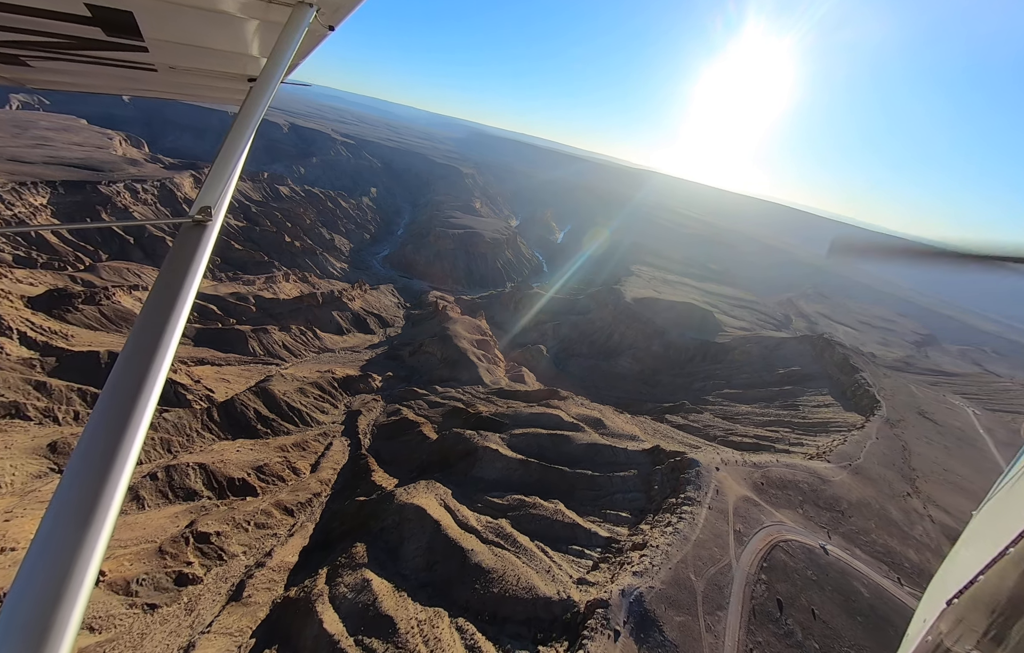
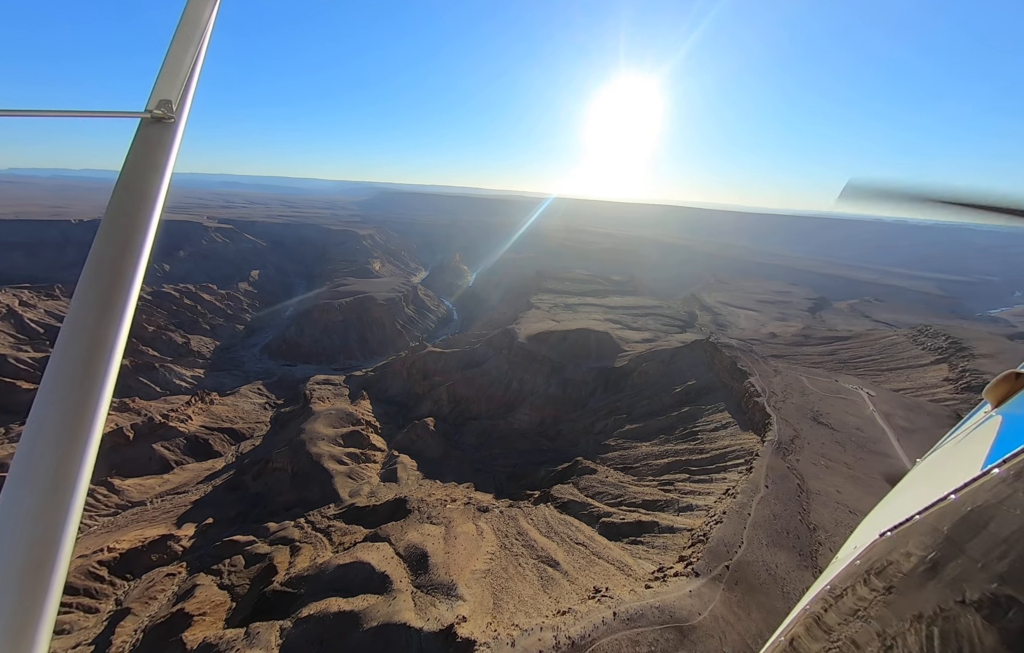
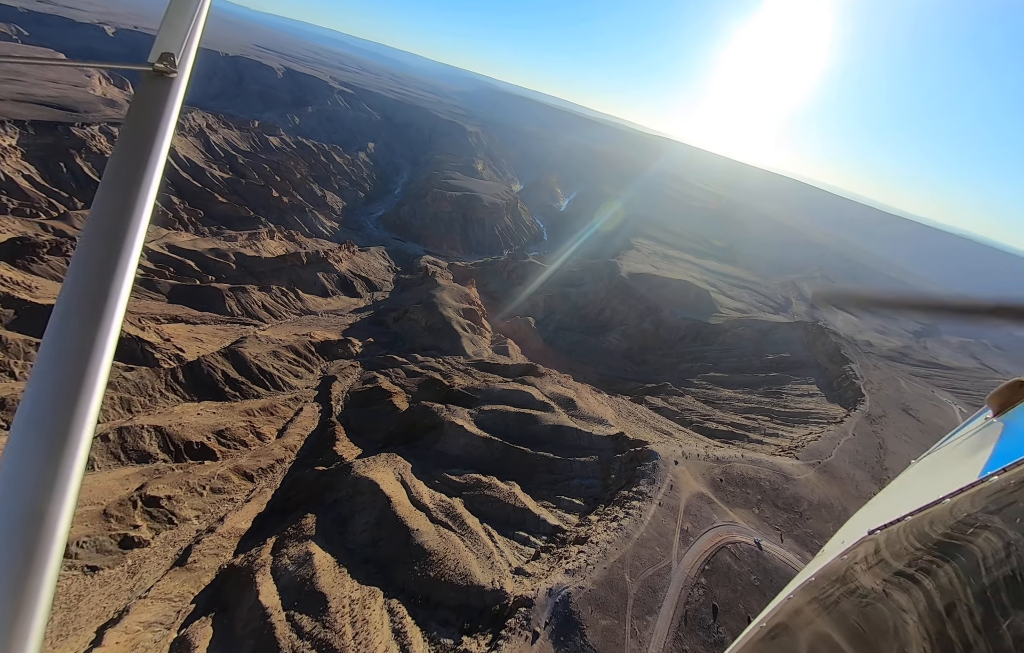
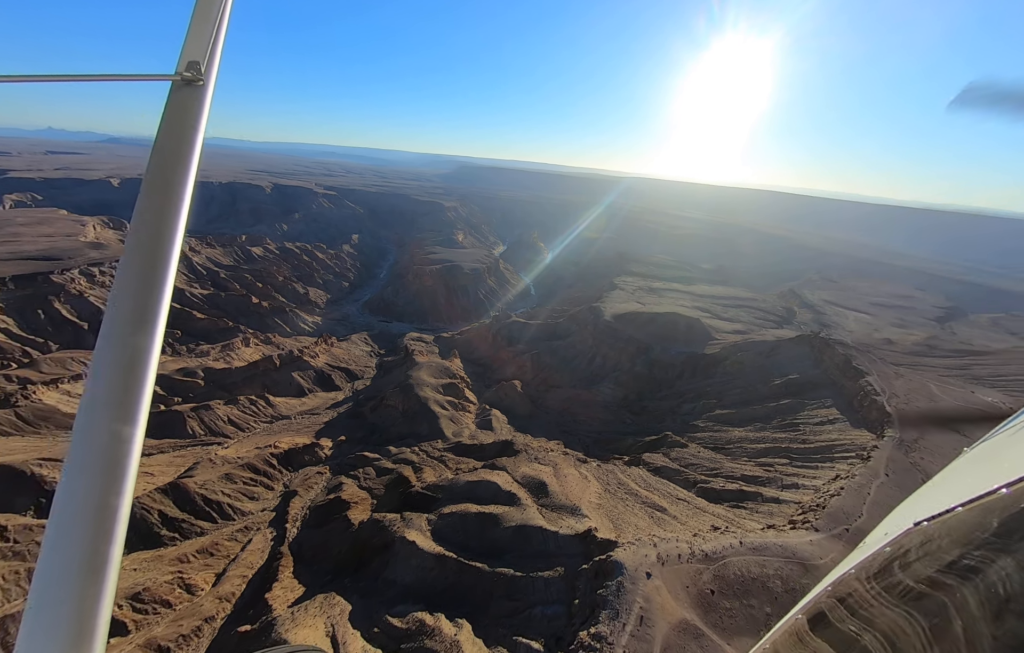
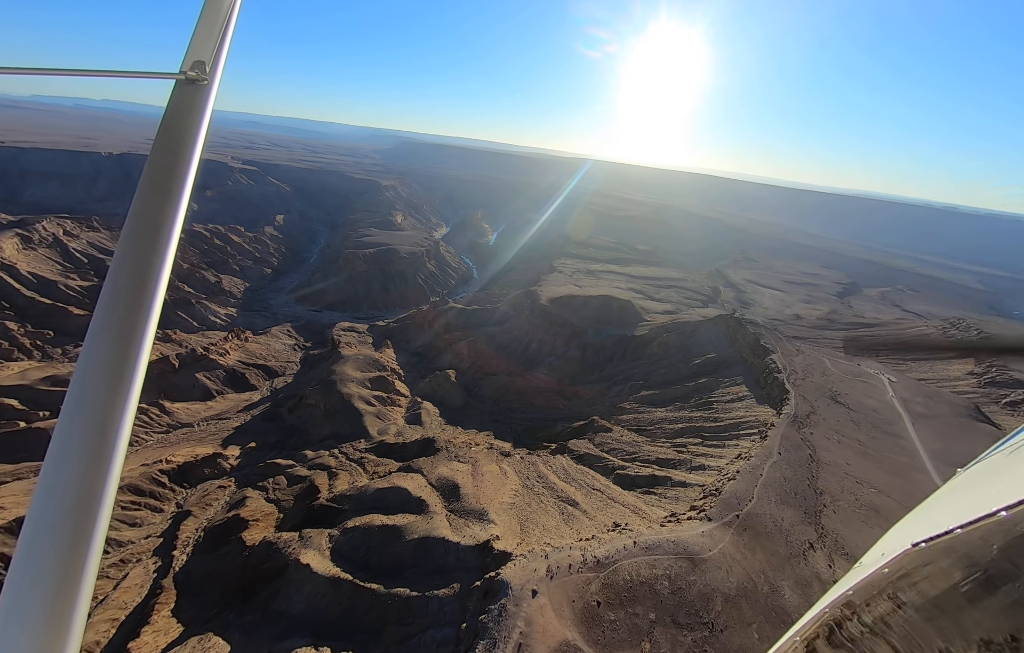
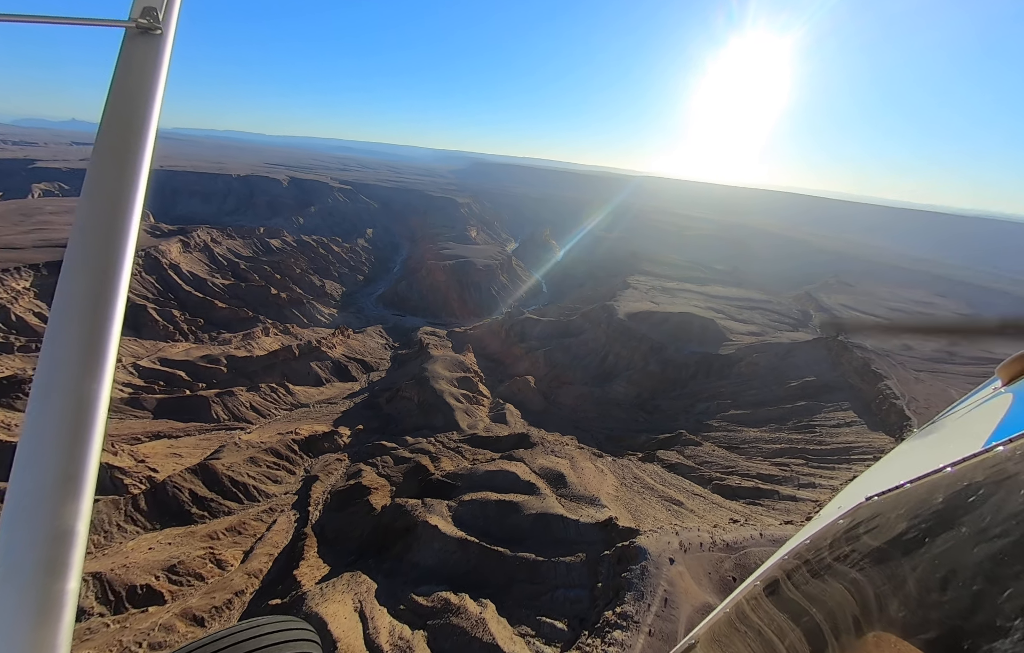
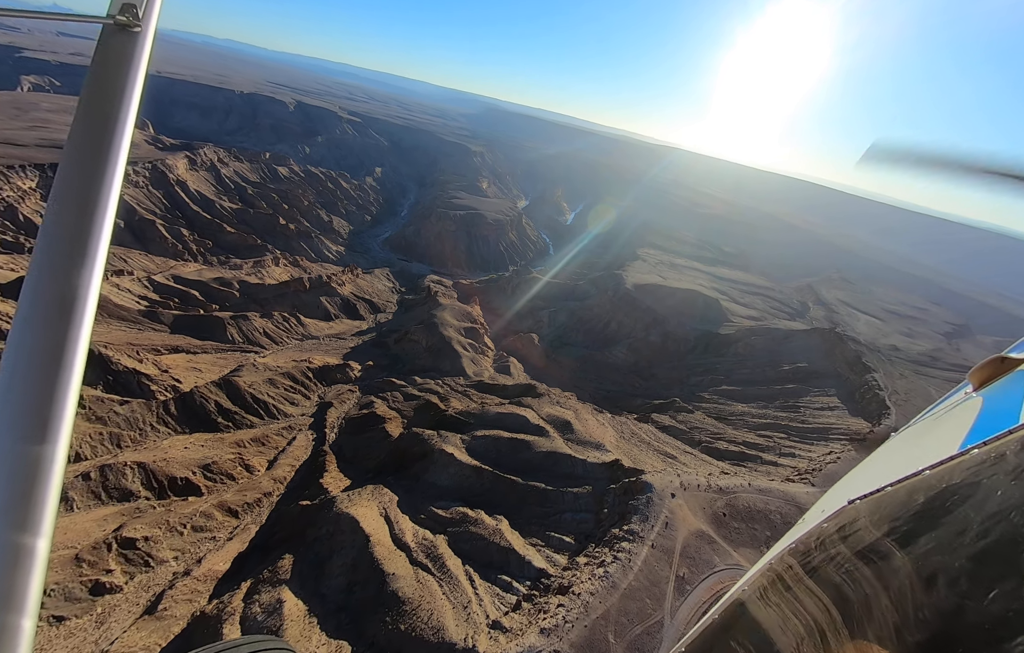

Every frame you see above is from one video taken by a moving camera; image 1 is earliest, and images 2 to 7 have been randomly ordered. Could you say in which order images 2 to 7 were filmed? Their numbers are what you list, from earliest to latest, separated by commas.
3, 7, 6, 4, 5, 2
